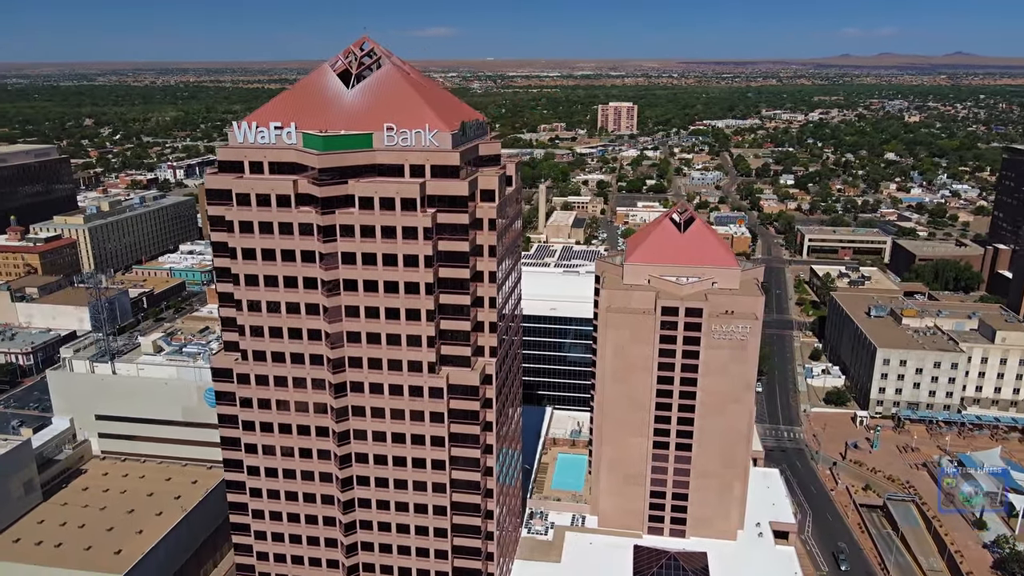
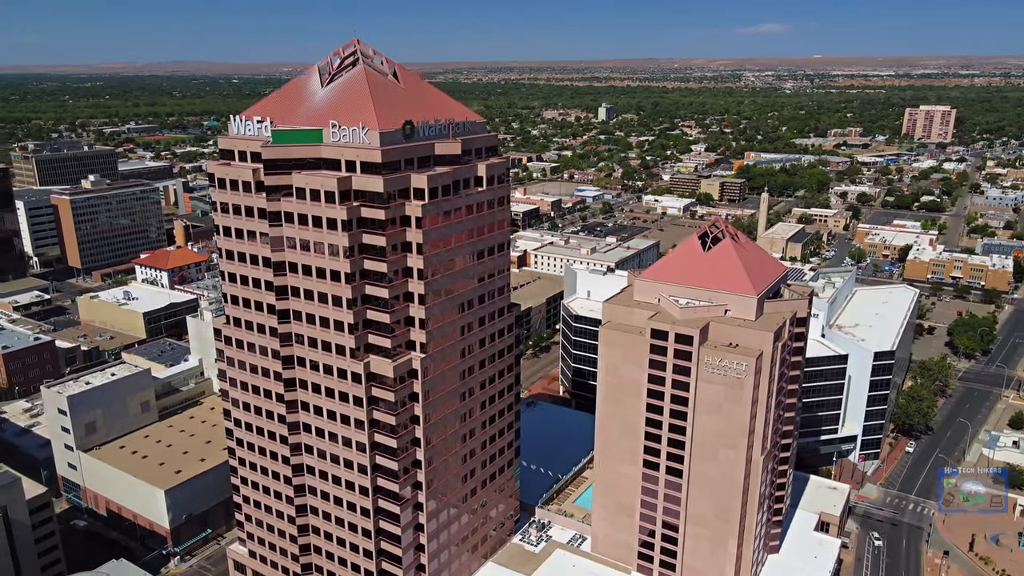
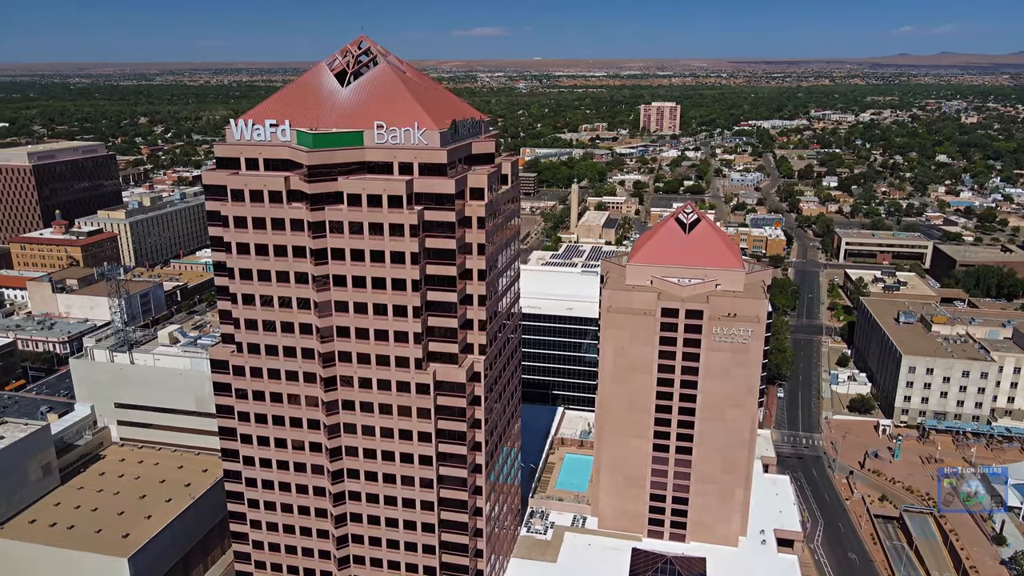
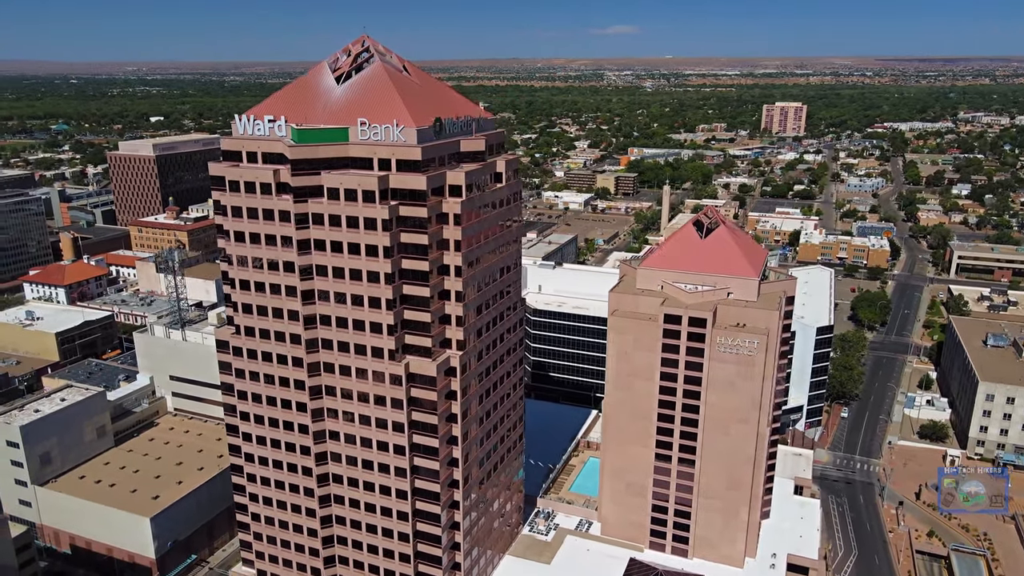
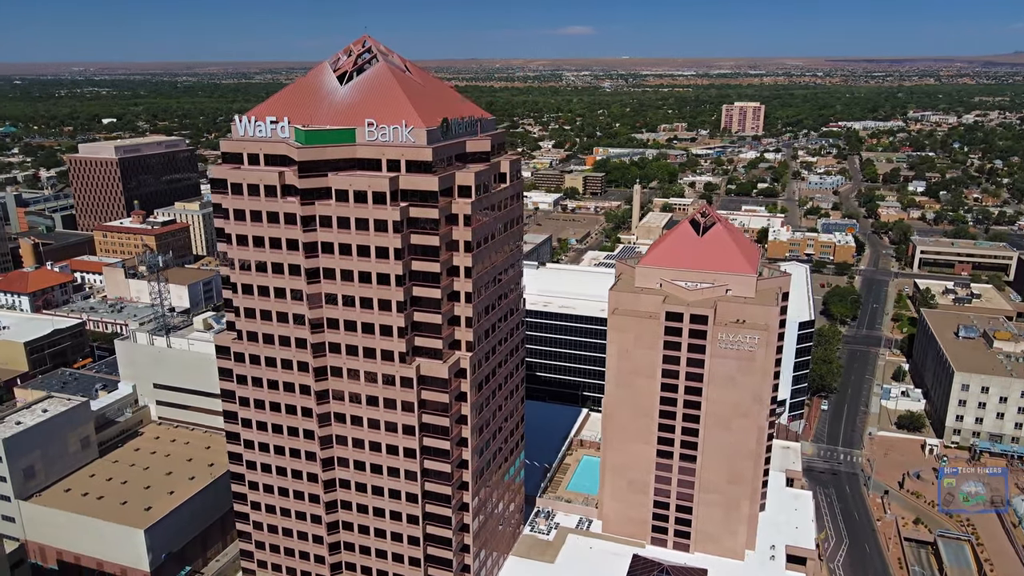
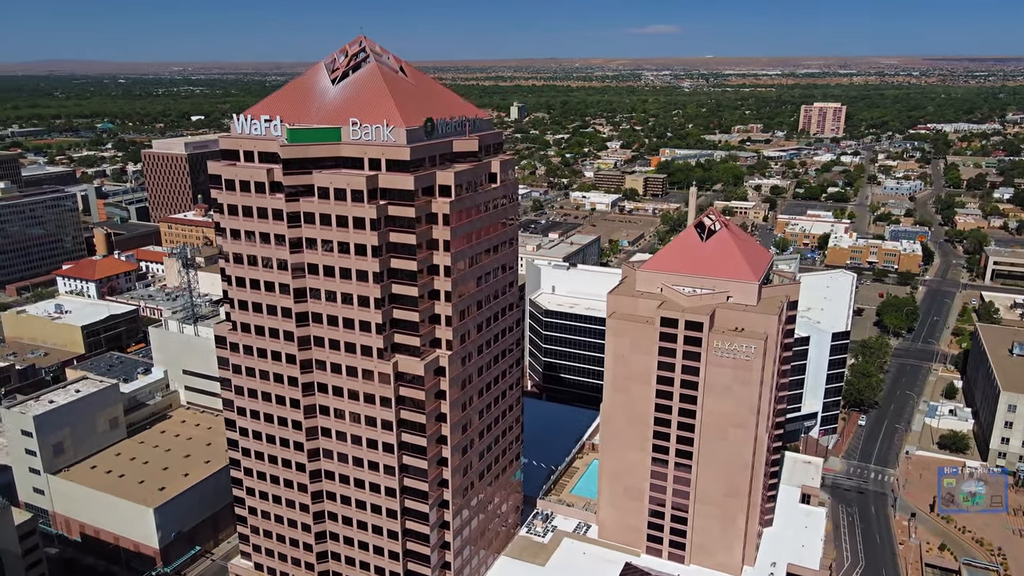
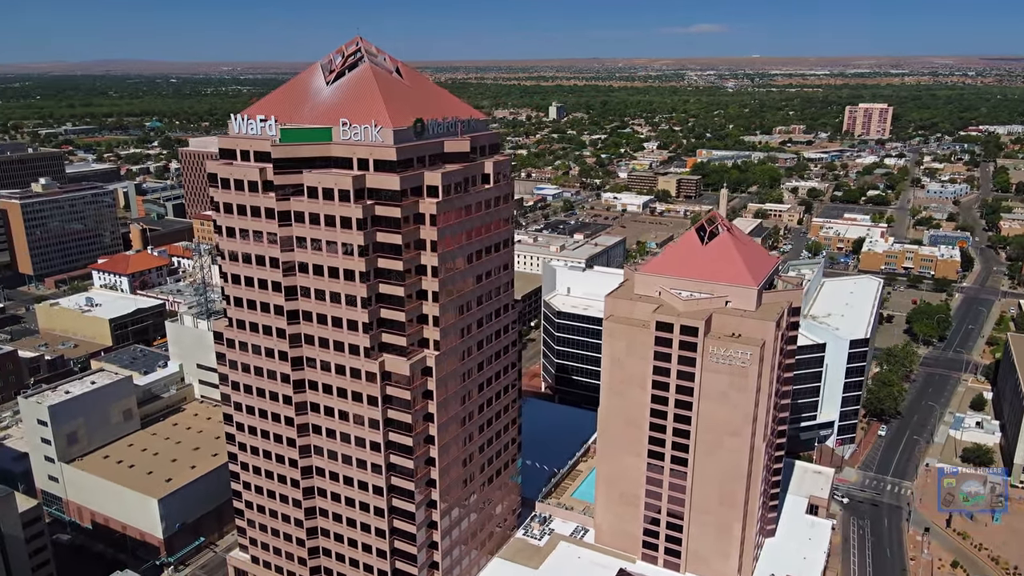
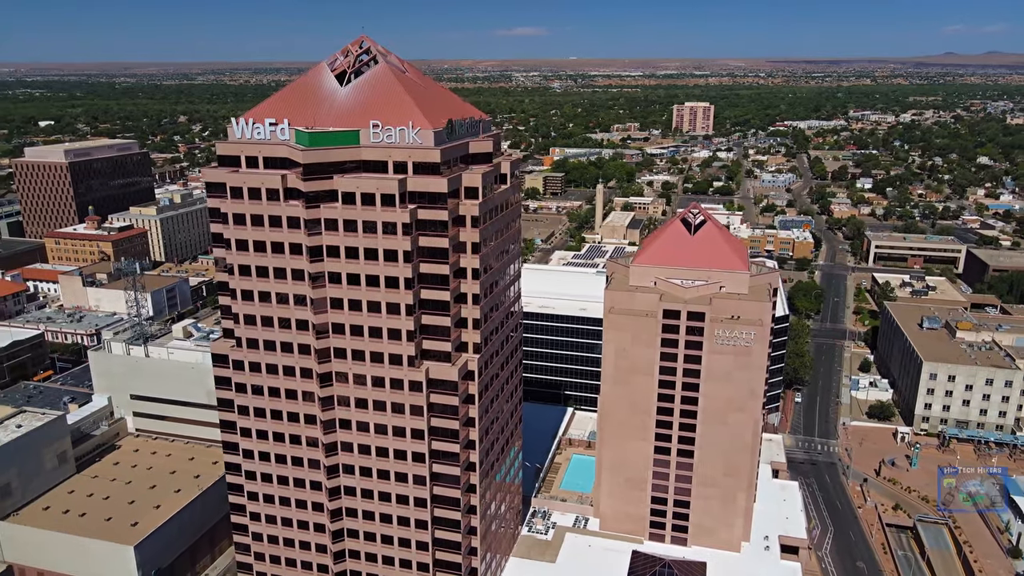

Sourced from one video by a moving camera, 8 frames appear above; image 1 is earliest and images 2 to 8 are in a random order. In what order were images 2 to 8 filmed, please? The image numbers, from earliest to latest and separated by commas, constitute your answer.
3, 8, 5, 4, 6, 7, 2
